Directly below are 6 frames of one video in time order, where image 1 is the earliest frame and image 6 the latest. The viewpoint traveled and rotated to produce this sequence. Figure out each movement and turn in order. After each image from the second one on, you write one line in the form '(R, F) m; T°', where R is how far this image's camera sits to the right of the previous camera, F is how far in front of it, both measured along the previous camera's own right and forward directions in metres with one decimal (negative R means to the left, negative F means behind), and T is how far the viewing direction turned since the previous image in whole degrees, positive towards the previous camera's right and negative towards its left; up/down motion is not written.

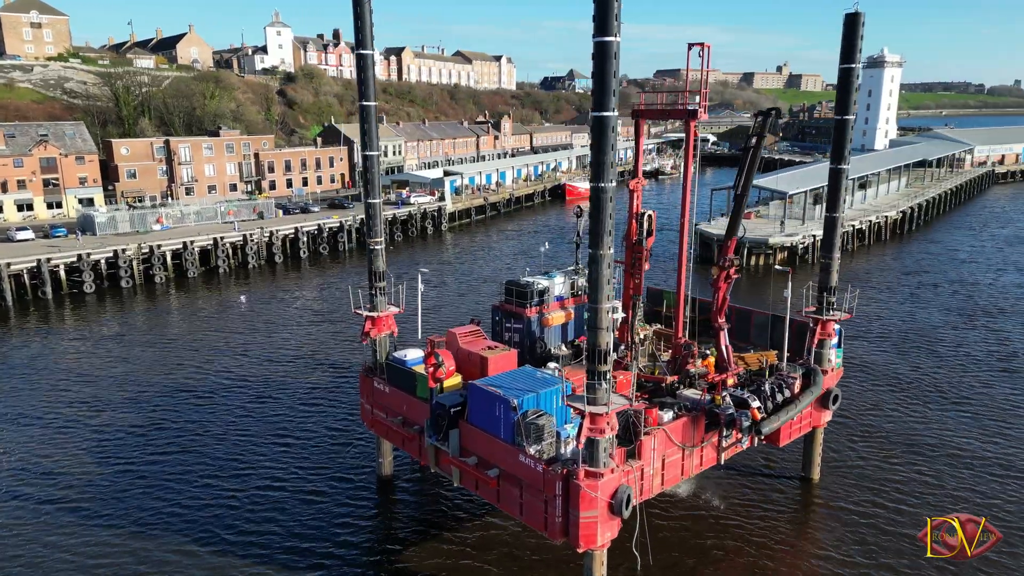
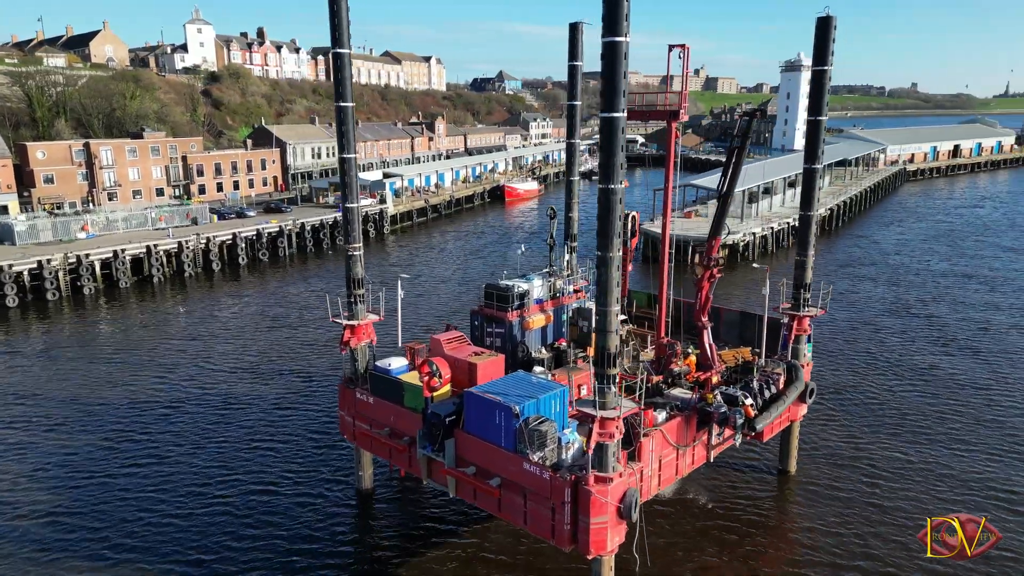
(-1.4, +0.4) m; +6°
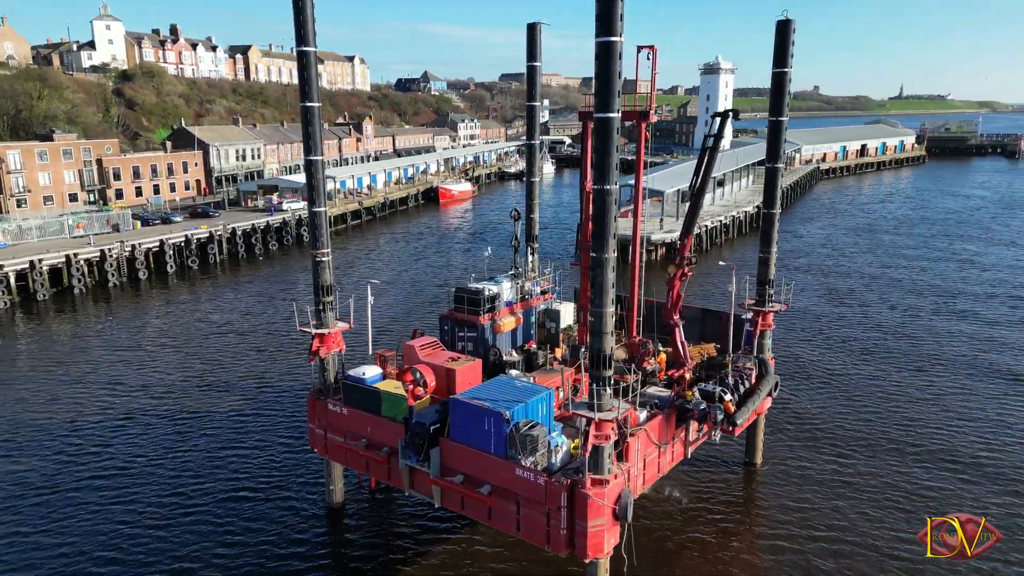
(-1.2, +0.3) m; +6°
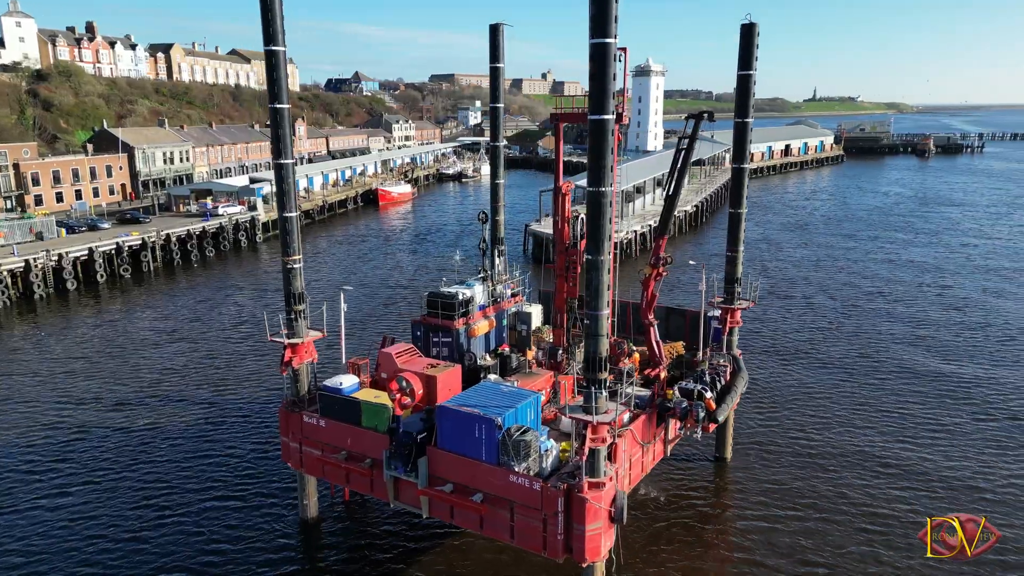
(-1.1, +0.2) m; +5°
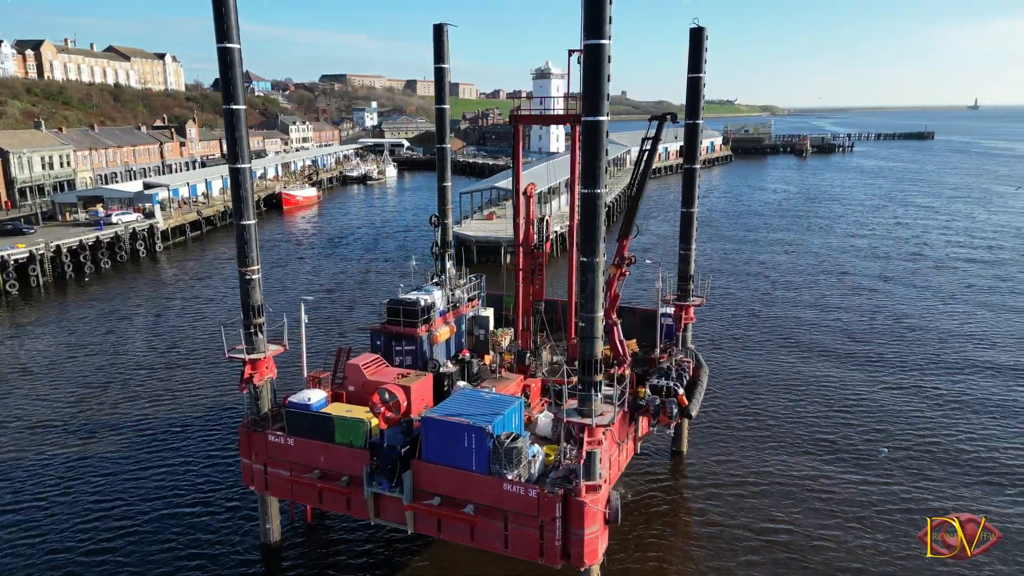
(-1.7, +0.4) m; +8°
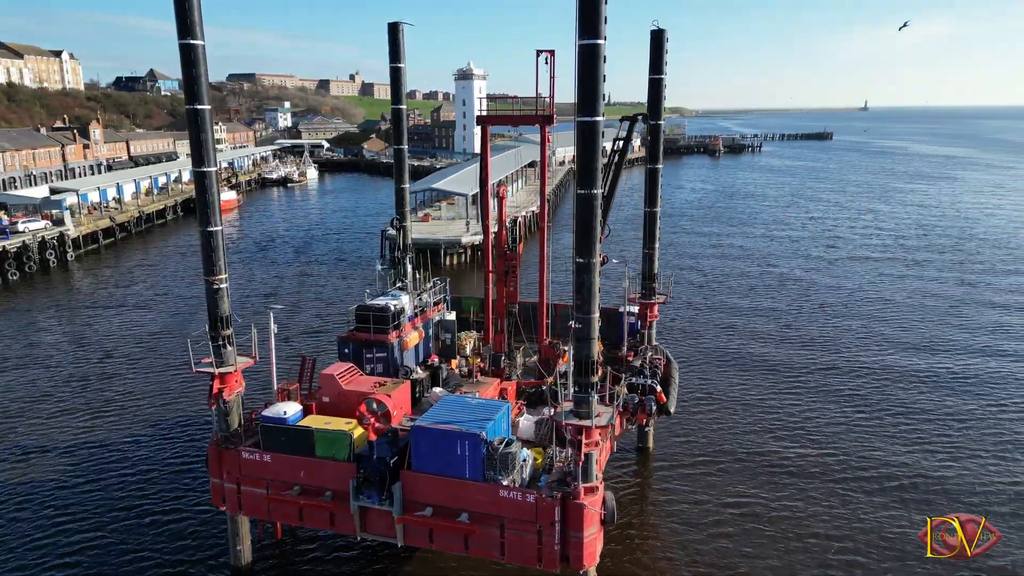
(-1.3, +0.3) m; +6°
